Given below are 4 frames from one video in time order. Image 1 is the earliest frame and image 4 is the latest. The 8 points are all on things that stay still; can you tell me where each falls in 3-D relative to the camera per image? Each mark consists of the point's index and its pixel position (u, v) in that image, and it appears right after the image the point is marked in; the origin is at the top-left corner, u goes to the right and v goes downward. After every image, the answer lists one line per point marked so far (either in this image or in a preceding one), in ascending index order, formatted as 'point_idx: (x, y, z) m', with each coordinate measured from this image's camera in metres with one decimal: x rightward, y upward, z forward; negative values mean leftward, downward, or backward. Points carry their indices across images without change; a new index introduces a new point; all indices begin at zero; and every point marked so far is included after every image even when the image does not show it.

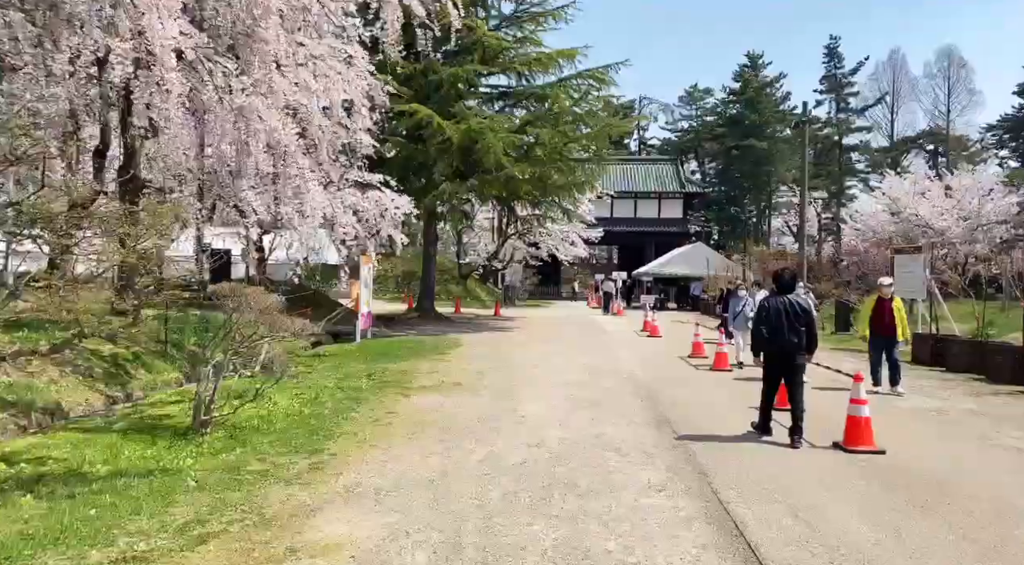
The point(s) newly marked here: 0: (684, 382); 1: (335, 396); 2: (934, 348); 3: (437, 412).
0: (+2.5, -1.4, +12.0) m
1: (-2.0, -1.3, +9.6) m
2: (+7.6, -1.1, +14.8) m
3: (-0.8, -1.4, +8.7) m
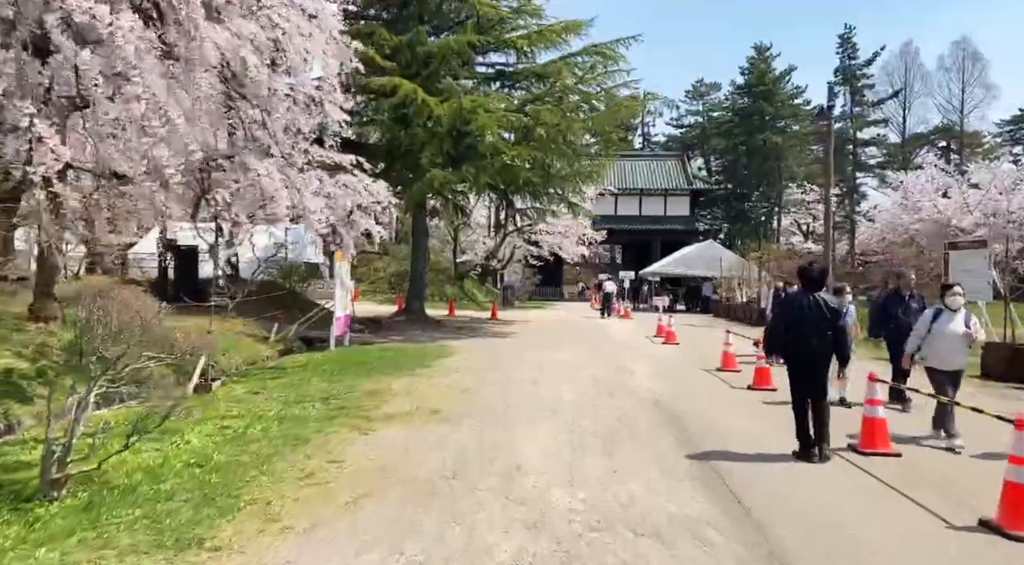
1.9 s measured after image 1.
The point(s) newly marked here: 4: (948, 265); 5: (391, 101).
0: (+2.4, -1.4, +9.7) m
1: (-2.1, -1.3, +7.3) m
2: (+7.5, -1.1, +12.4) m
3: (-0.8, -1.3, +6.3) m
4: (+8.2, +0.3, +15.5) m
5: (-2.7, +4.0, +18.4) m
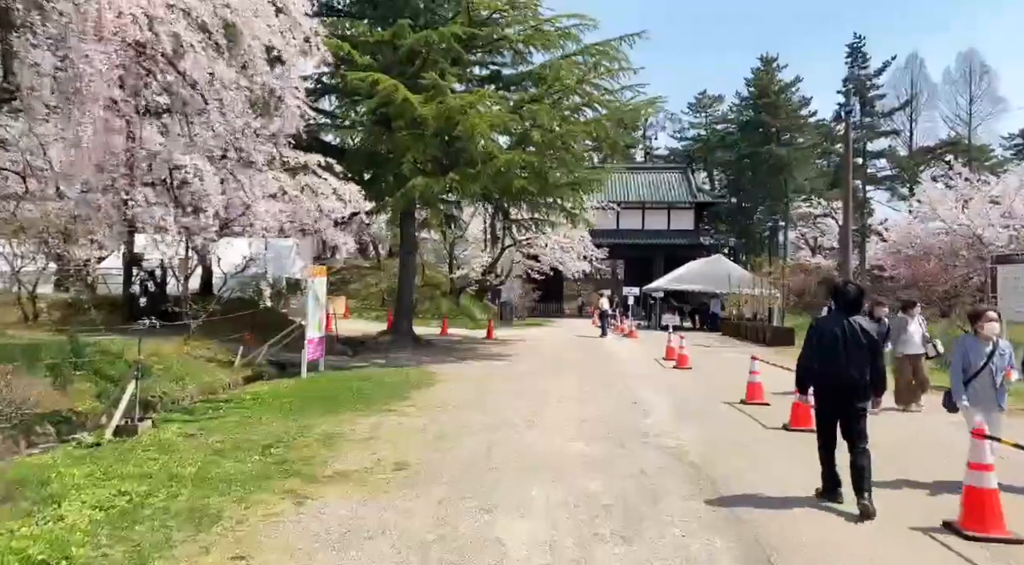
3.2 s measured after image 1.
0: (+2.3, -1.6, +7.9) m
1: (-2.2, -1.4, +5.5) m
2: (+7.4, -1.4, +10.7) m
3: (-1.0, -1.5, +4.6) m
4: (+8.1, 0.0, +13.7) m
5: (-2.8, +3.7, +16.7) m
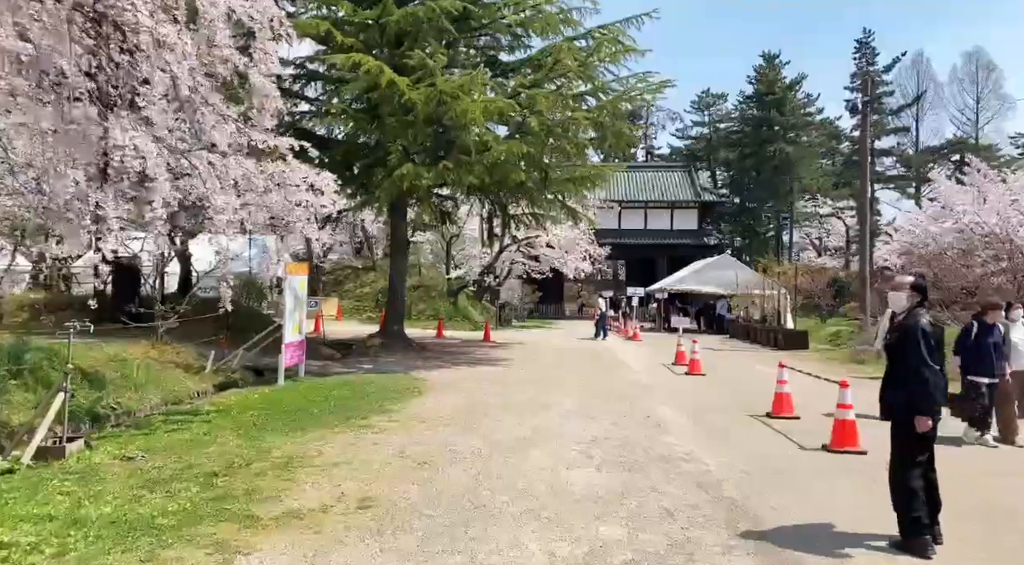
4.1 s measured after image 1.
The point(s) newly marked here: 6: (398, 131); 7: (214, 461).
0: (+2.3, -1.6, +6.6) m
1: (-2.3, -1.4, +4.3) m
2: (+7.4, -1.4, +9.4) m
3: (-1.0, -1.4, +3.3) m
4: (+8.0, 0.0, +12.5) m
5: (-2.9, +3.7, +15.4) m
6: (-2.2, +2.9, +15.7) m
7: (-2.5, -1.5, +6.8) m
